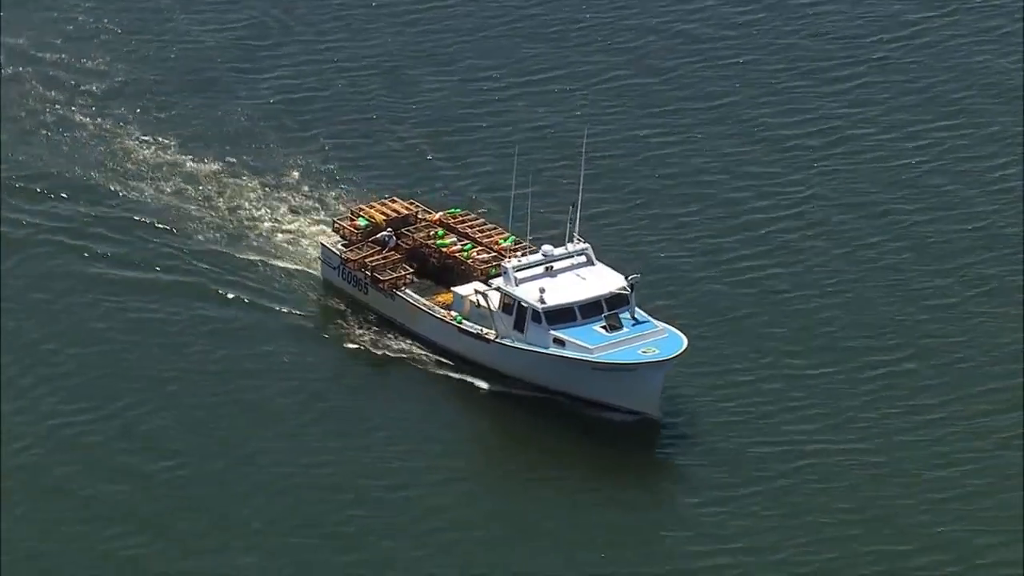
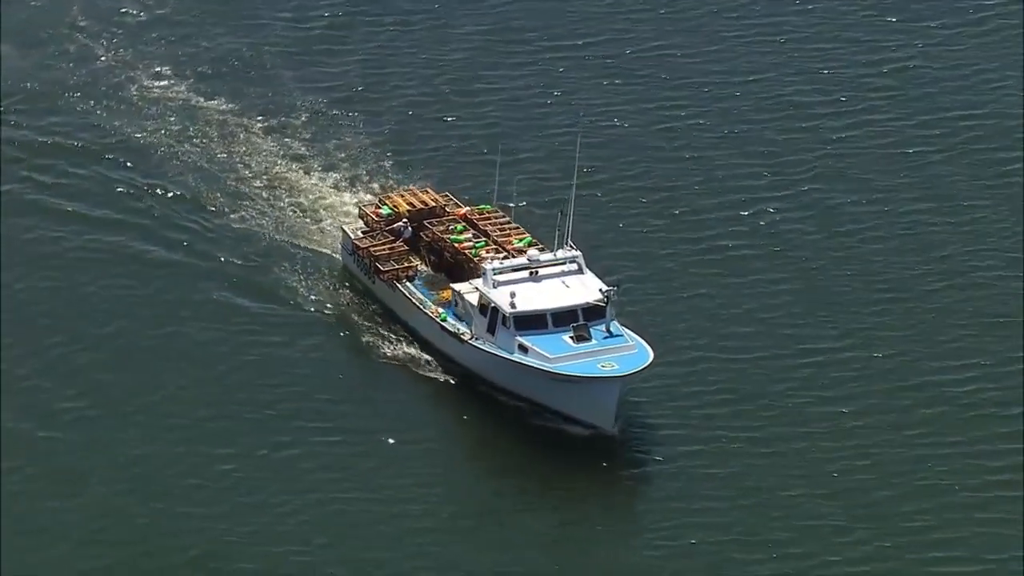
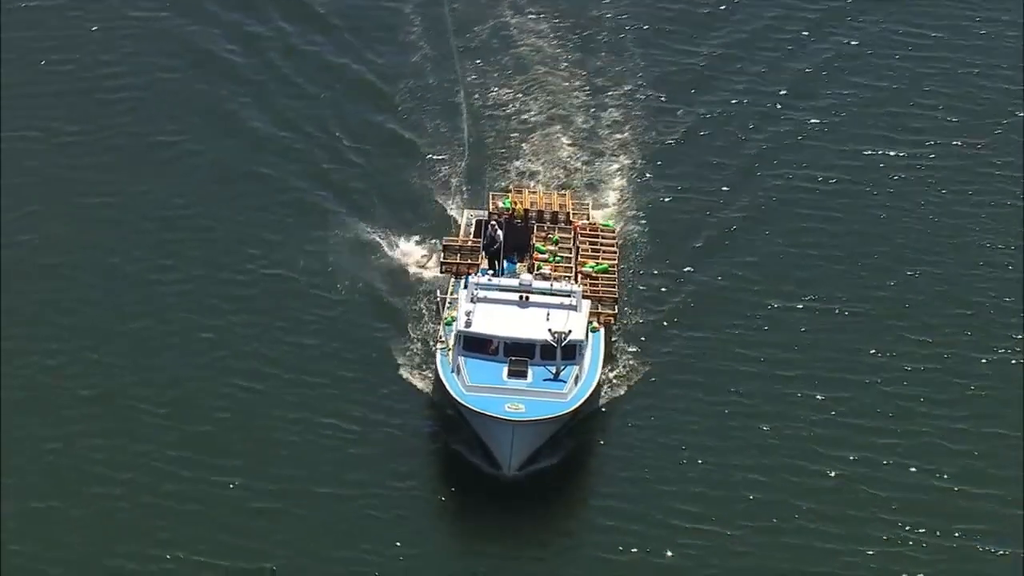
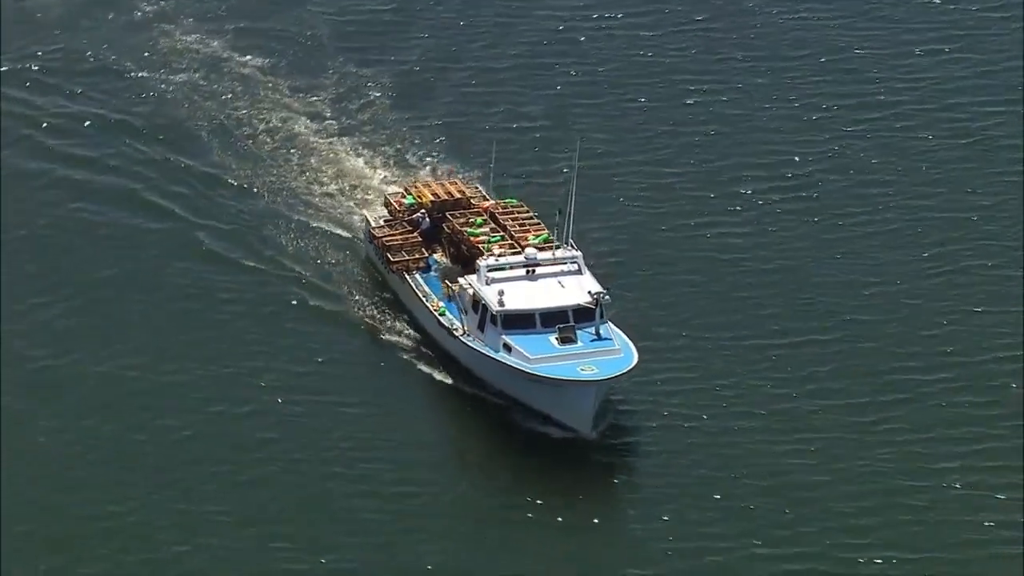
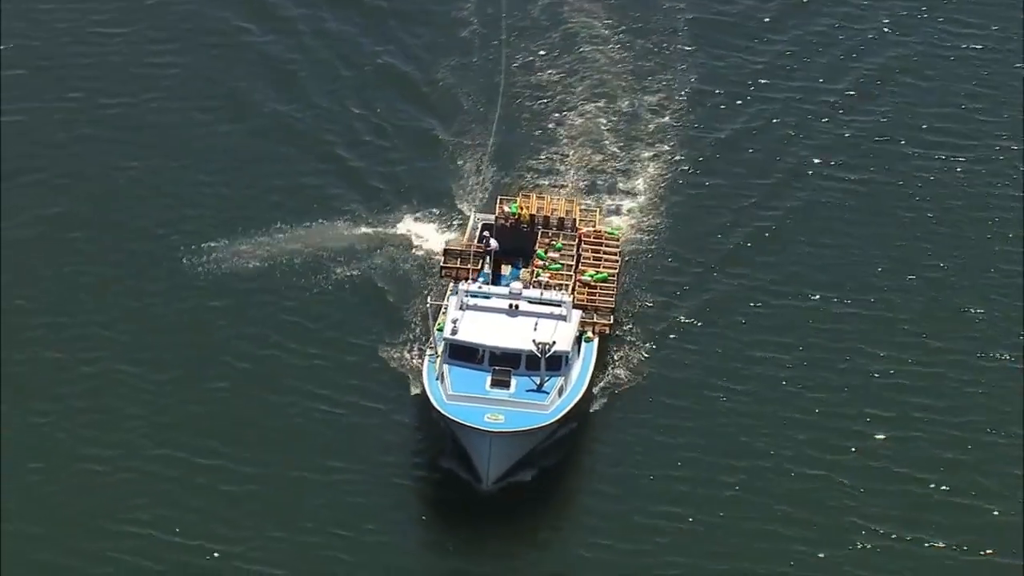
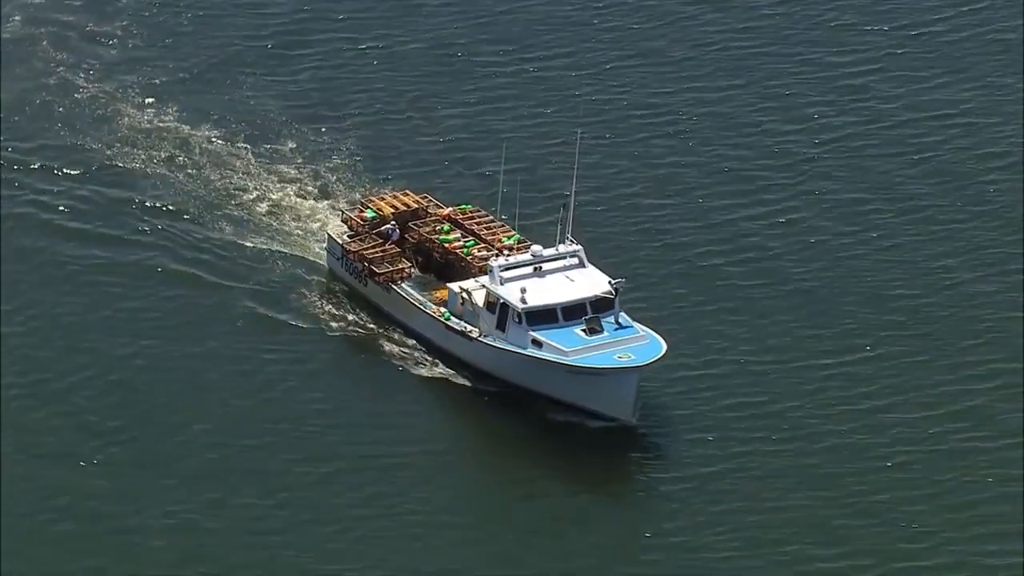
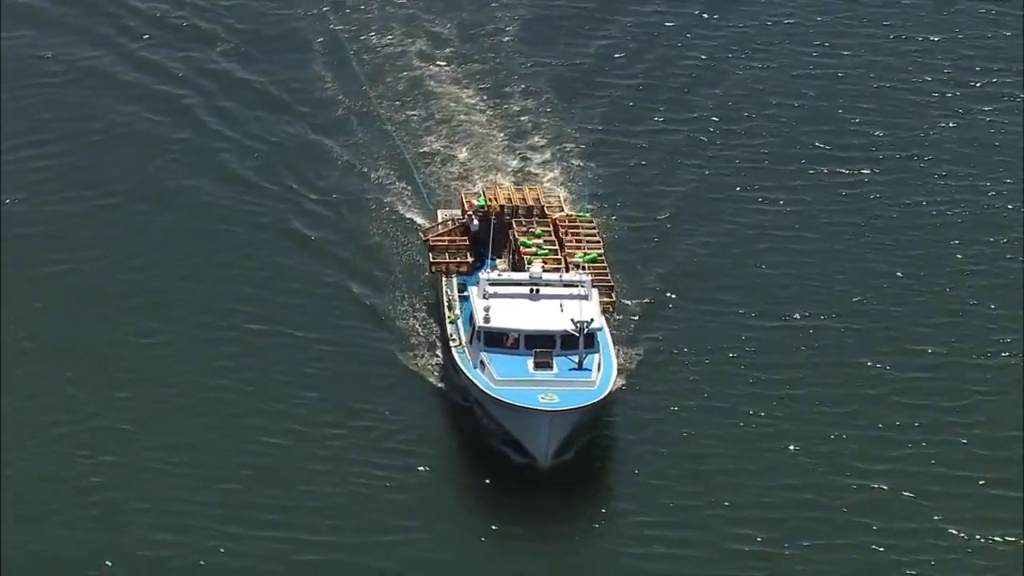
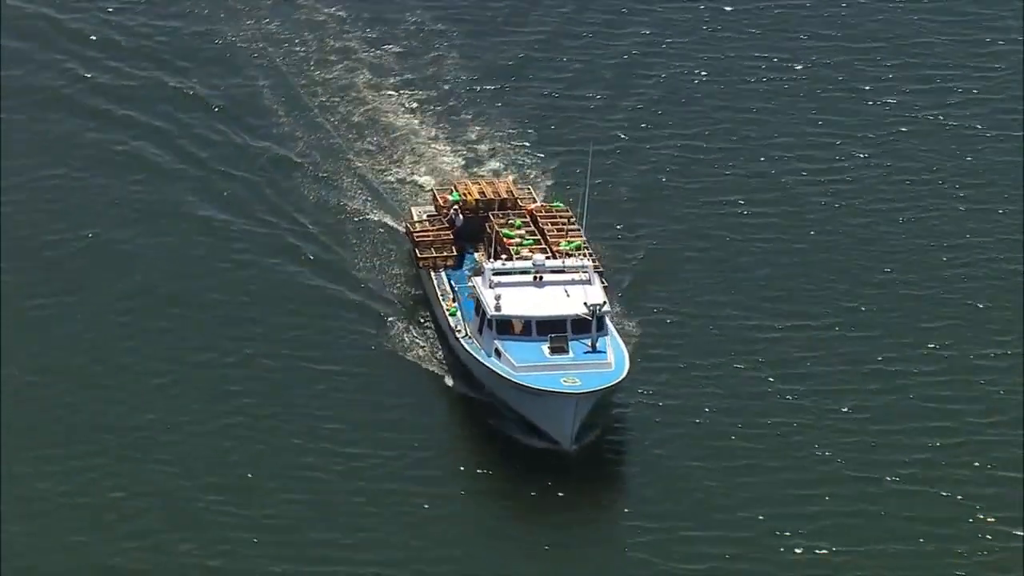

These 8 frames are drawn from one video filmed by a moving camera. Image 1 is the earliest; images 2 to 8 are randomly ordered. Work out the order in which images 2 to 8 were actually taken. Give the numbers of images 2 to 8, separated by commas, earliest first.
6, 2, 4, 8, 7, 3, 5
